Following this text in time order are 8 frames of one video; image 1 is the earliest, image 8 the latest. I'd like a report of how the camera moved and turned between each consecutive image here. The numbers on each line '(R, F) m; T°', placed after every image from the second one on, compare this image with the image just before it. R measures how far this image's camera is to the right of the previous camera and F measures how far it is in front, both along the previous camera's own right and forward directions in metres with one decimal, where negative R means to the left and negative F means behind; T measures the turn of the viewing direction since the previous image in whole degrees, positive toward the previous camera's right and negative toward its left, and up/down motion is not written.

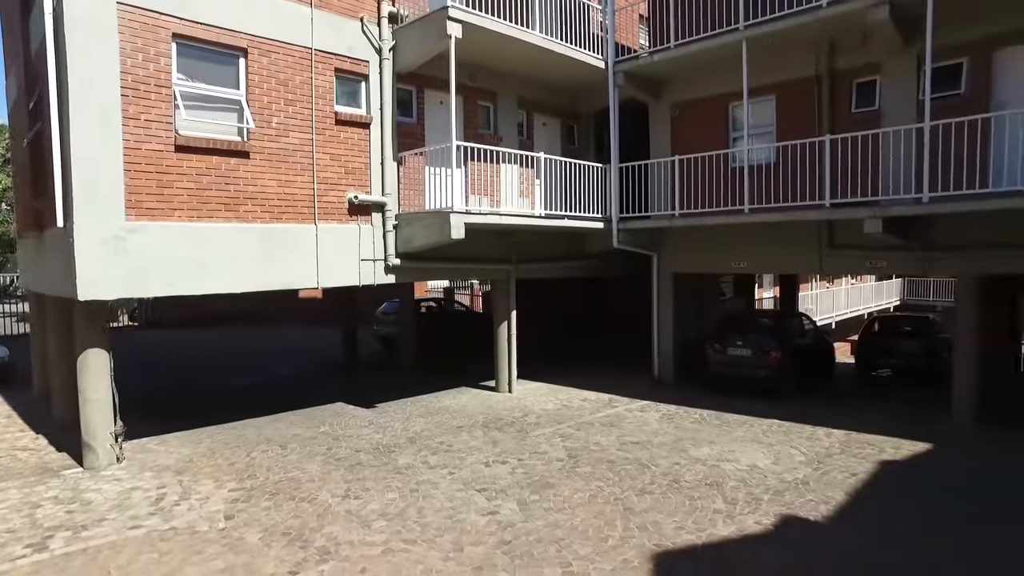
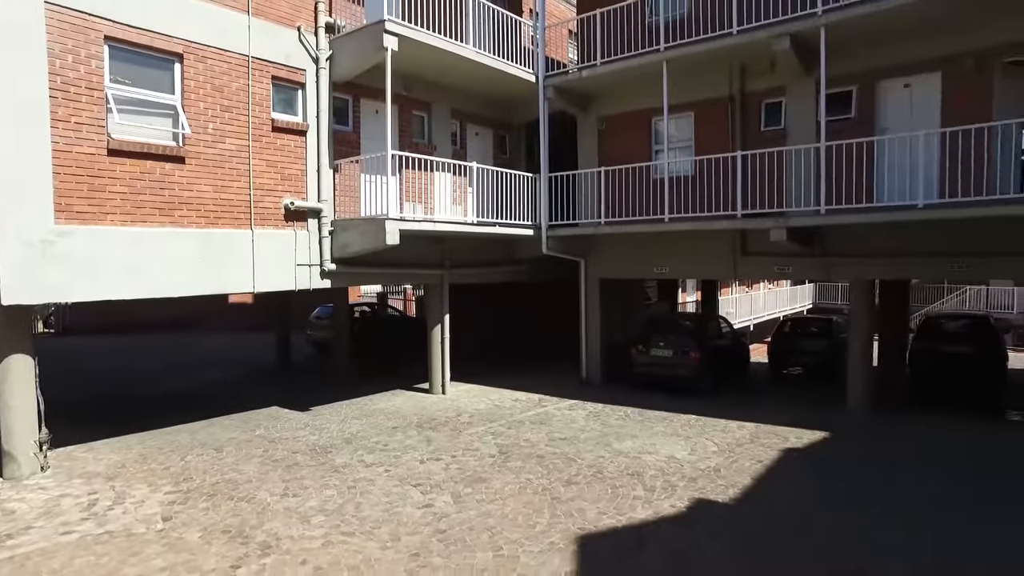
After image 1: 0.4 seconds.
(0.0, -0.4) m; +6°
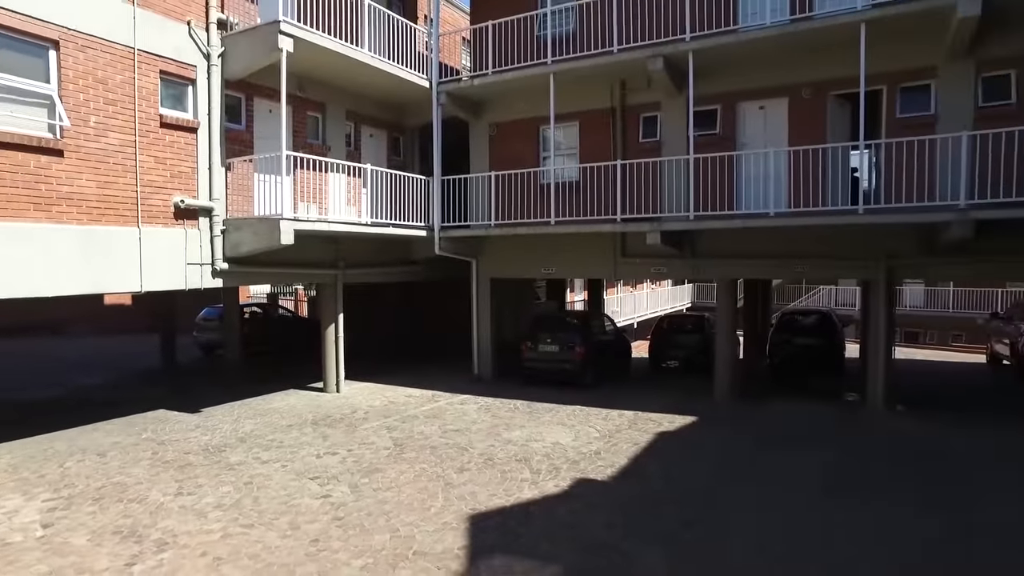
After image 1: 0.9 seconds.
(0.0, -0.4) m; +9°
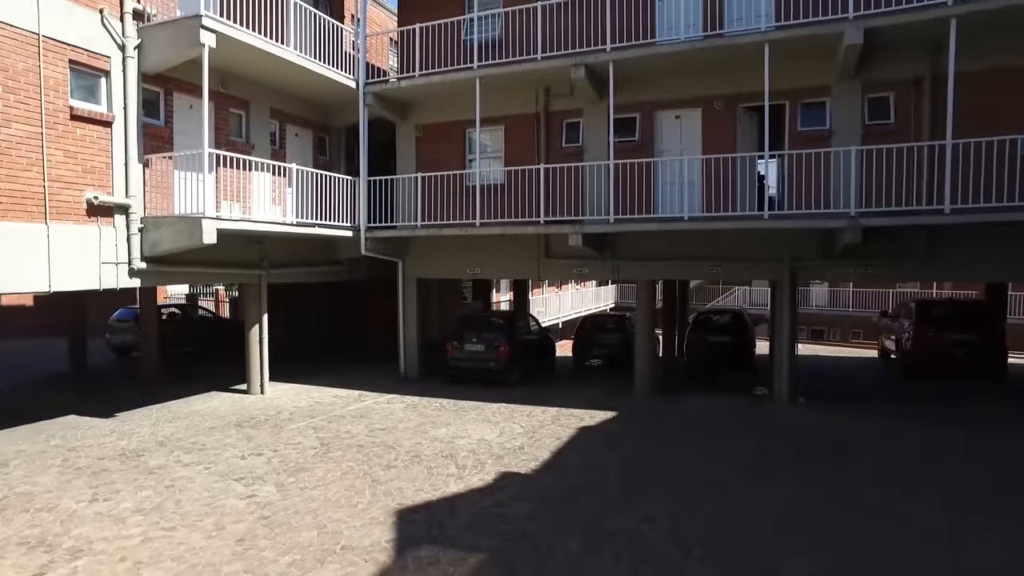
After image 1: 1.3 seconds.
(0.0, -0.2) m; +6°
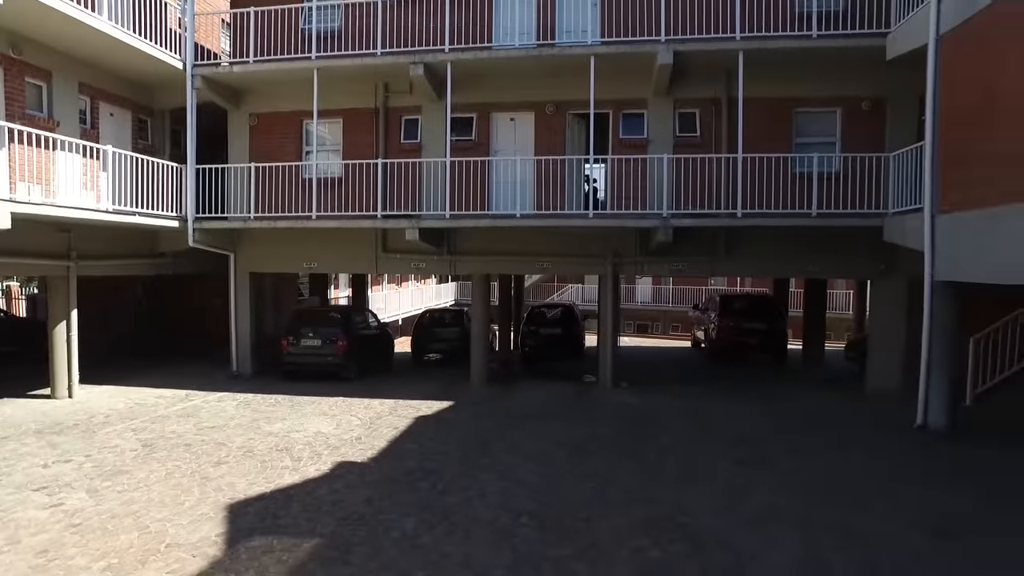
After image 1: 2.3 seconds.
(0.0, -0.3) m; +14°
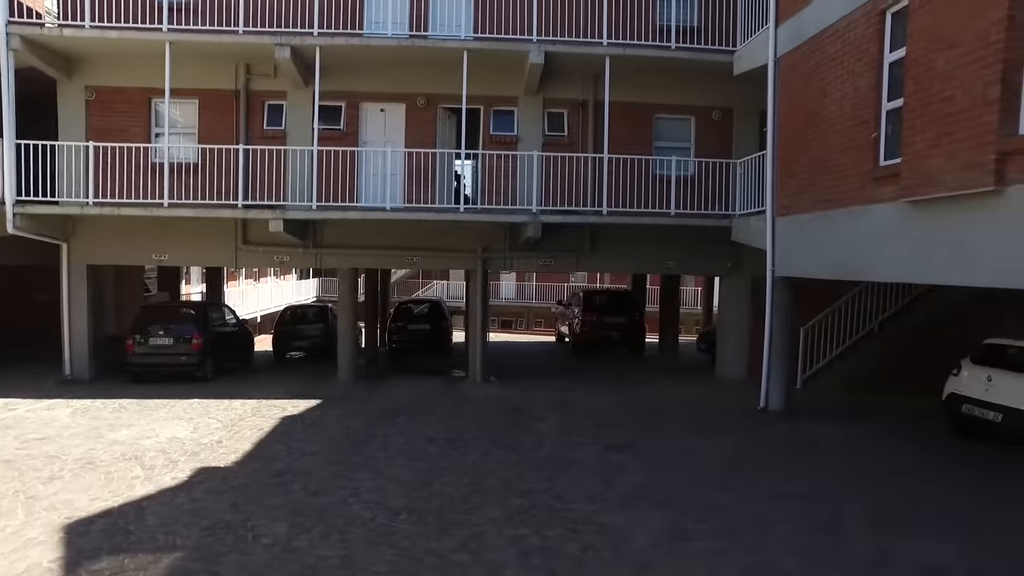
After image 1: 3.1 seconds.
(-0.1, 0.0) m; +12°
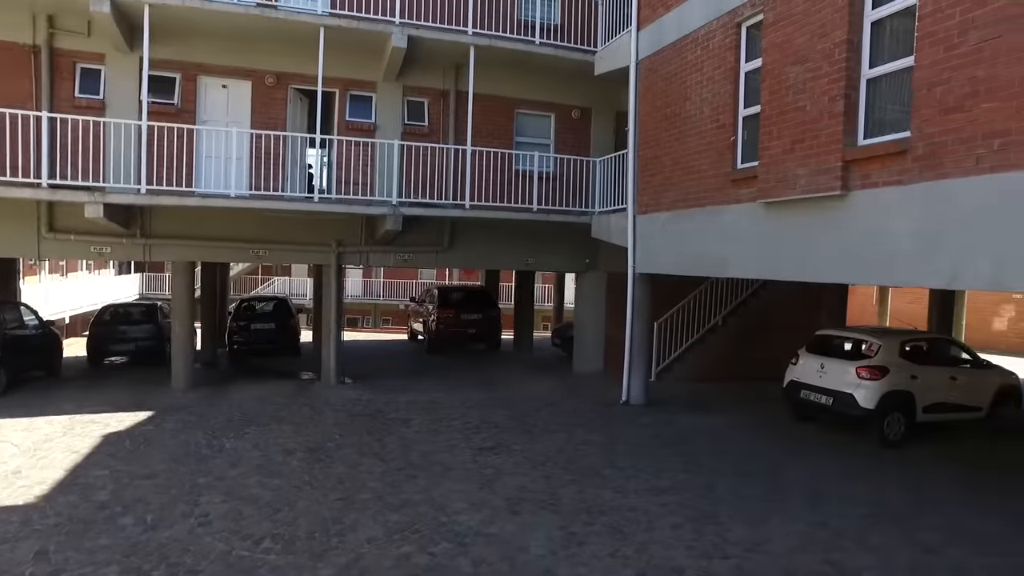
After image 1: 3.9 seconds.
(-0.3, +0.4) m; +13°
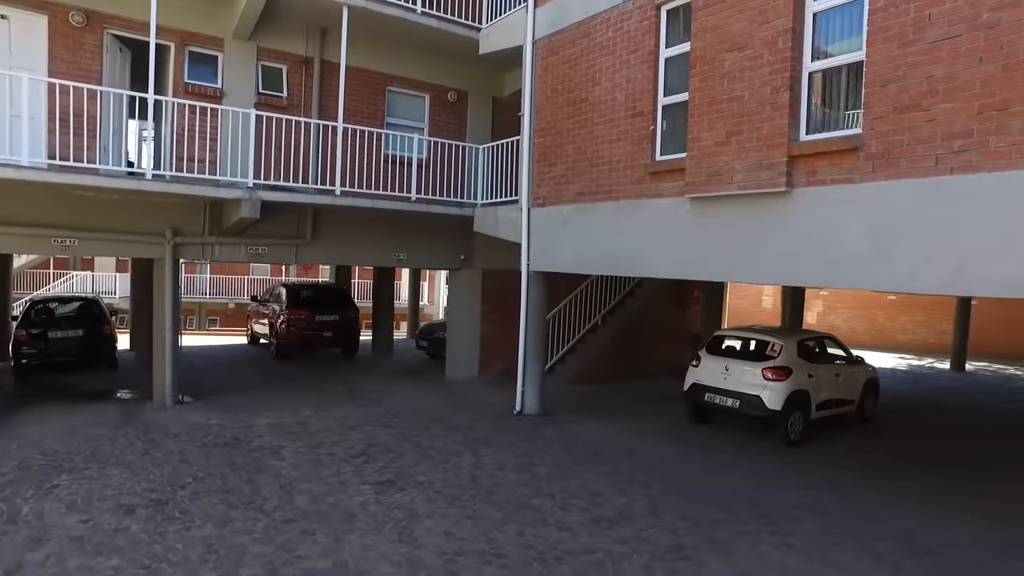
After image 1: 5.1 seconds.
(-0.8, +1.2) m; +15°
